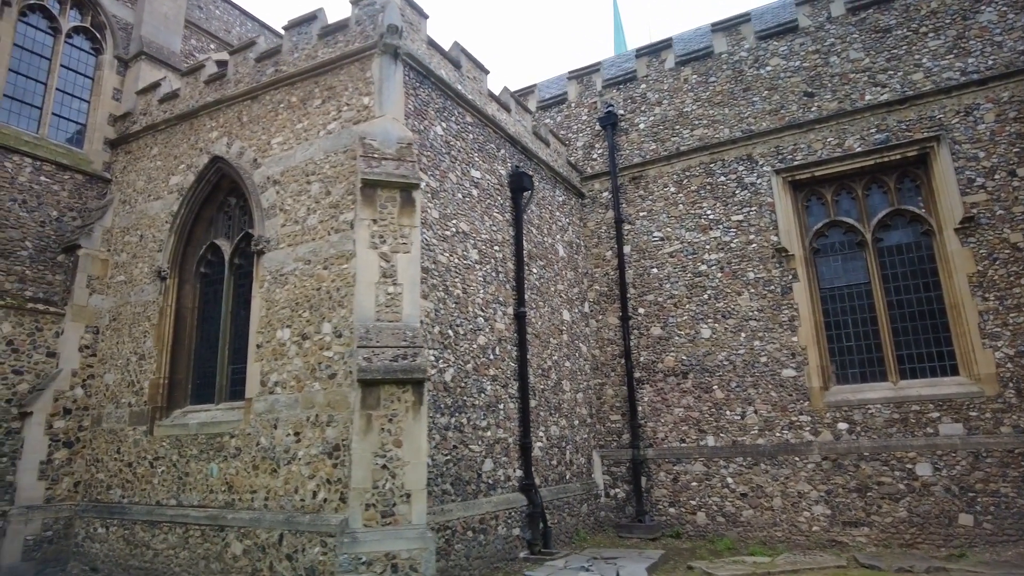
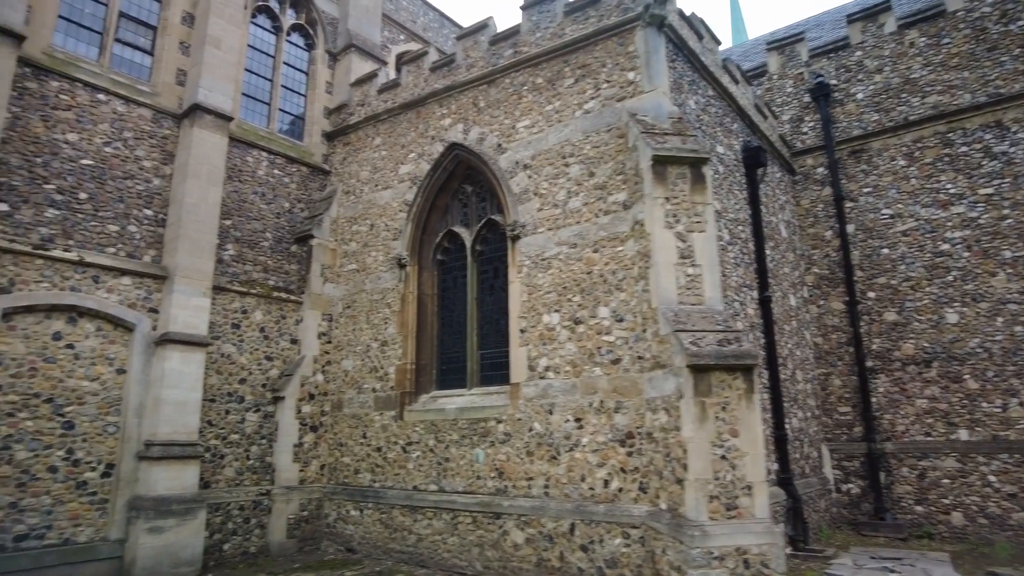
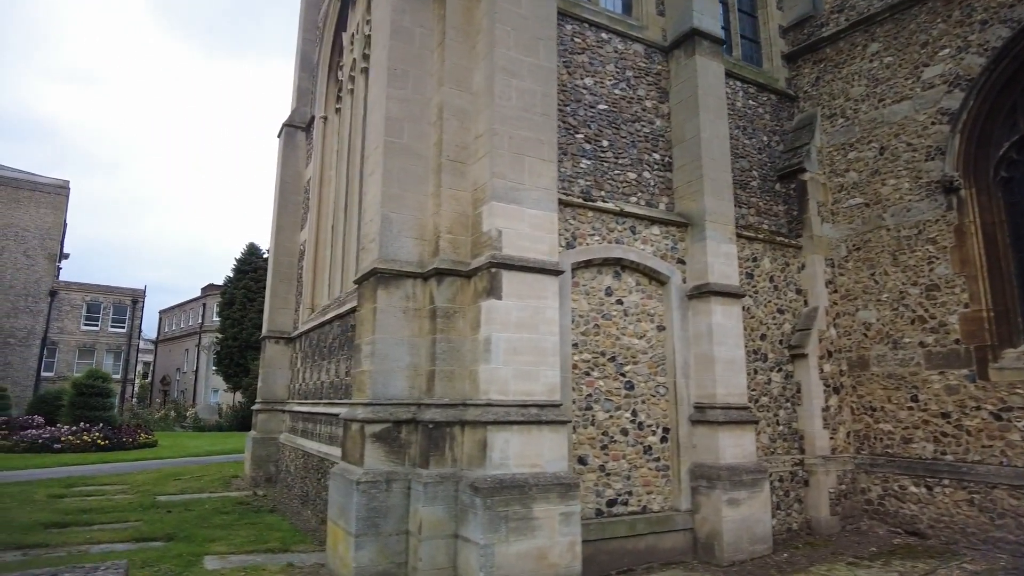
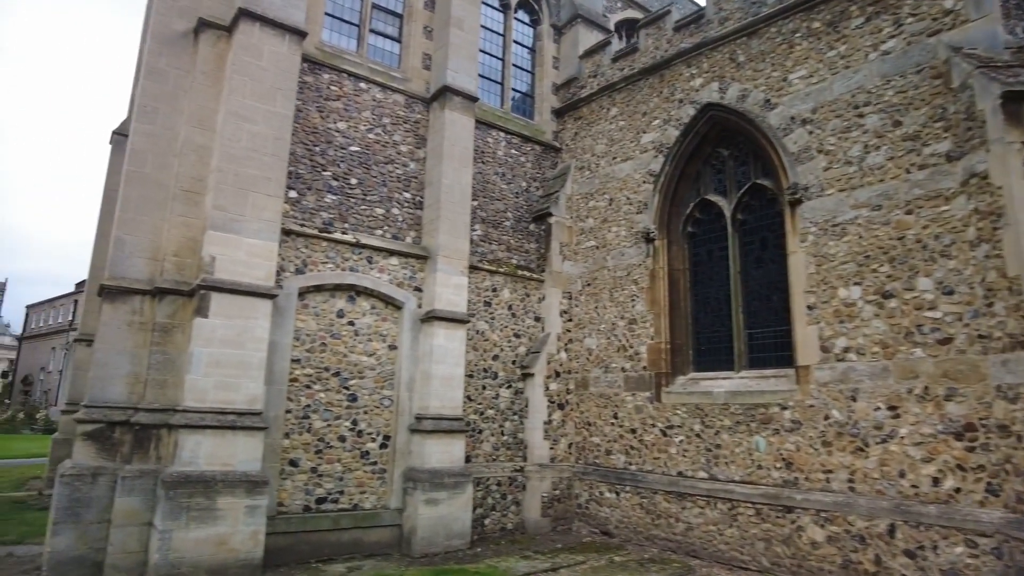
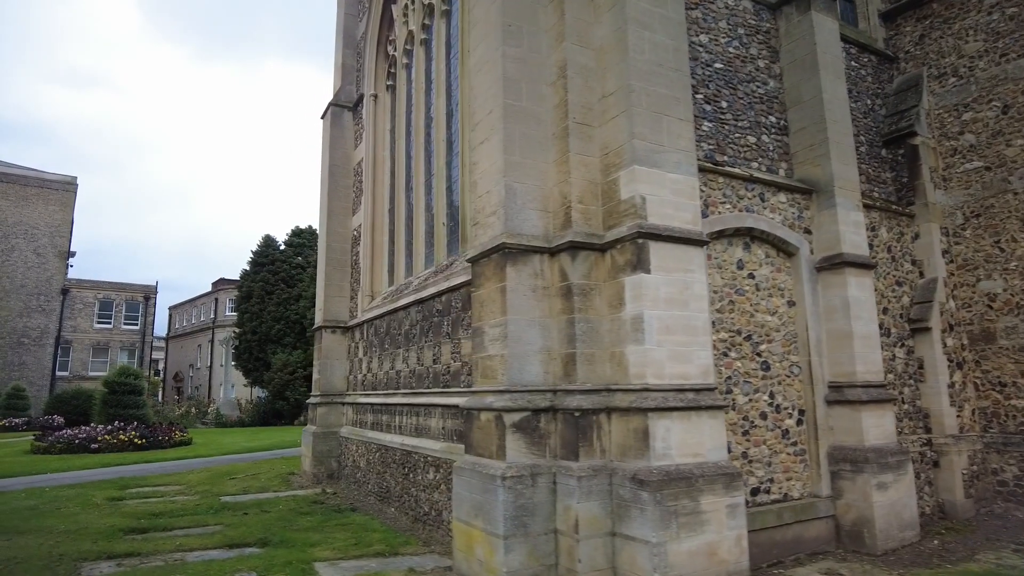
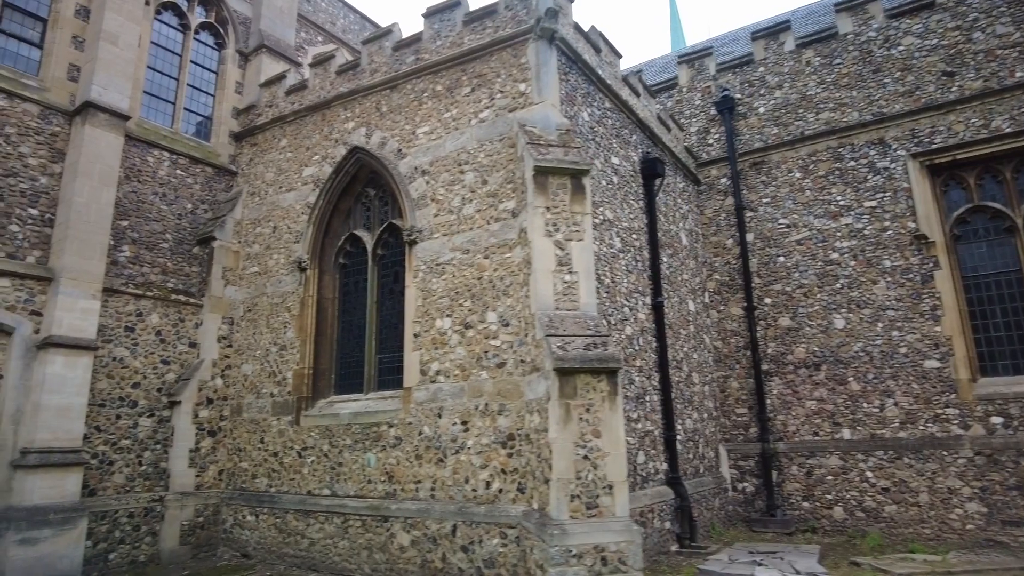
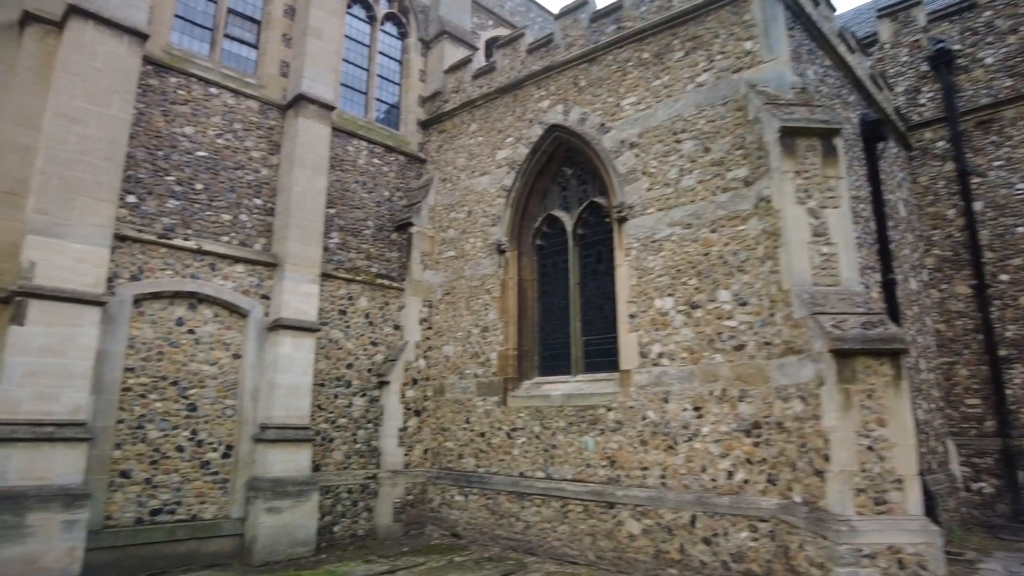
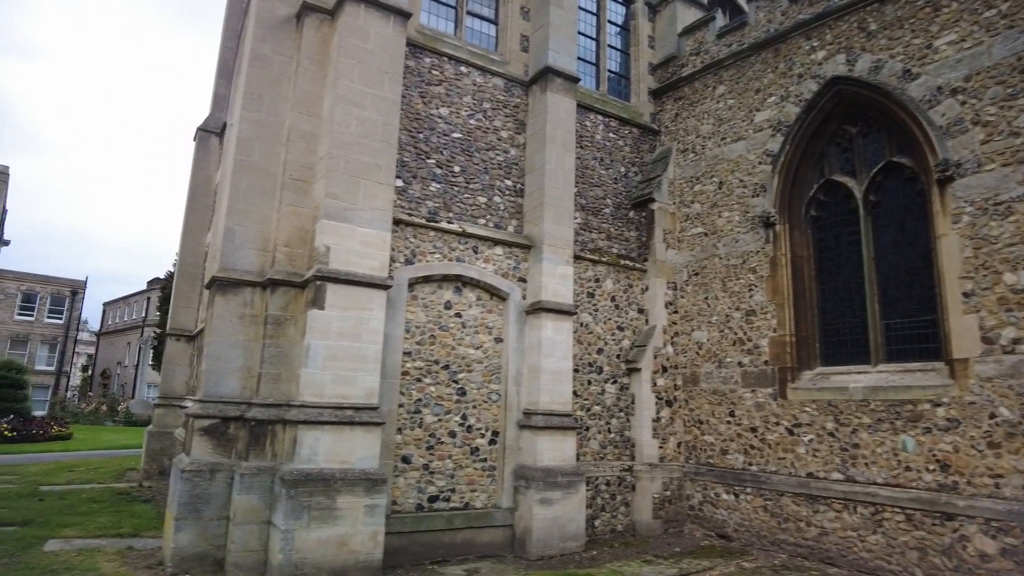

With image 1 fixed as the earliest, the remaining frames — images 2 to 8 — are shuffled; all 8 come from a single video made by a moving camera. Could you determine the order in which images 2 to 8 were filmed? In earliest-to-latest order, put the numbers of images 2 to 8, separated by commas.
6, 2, 7, 4, 8, 3, 5
